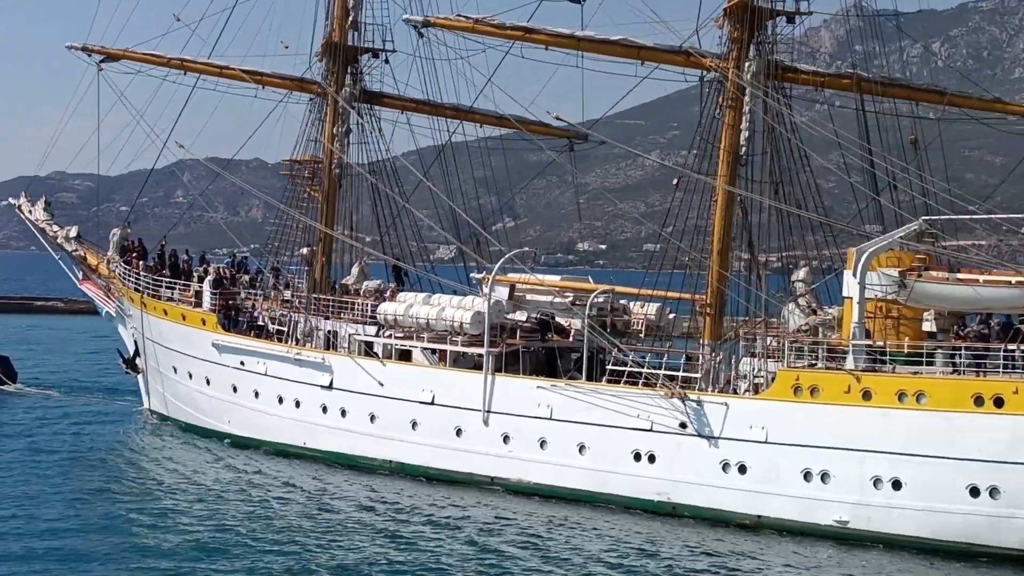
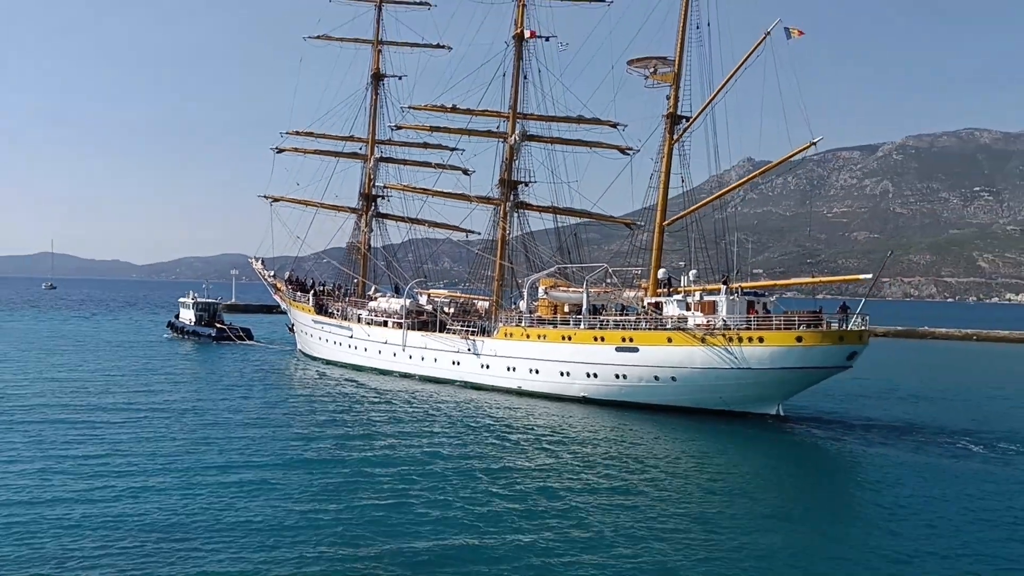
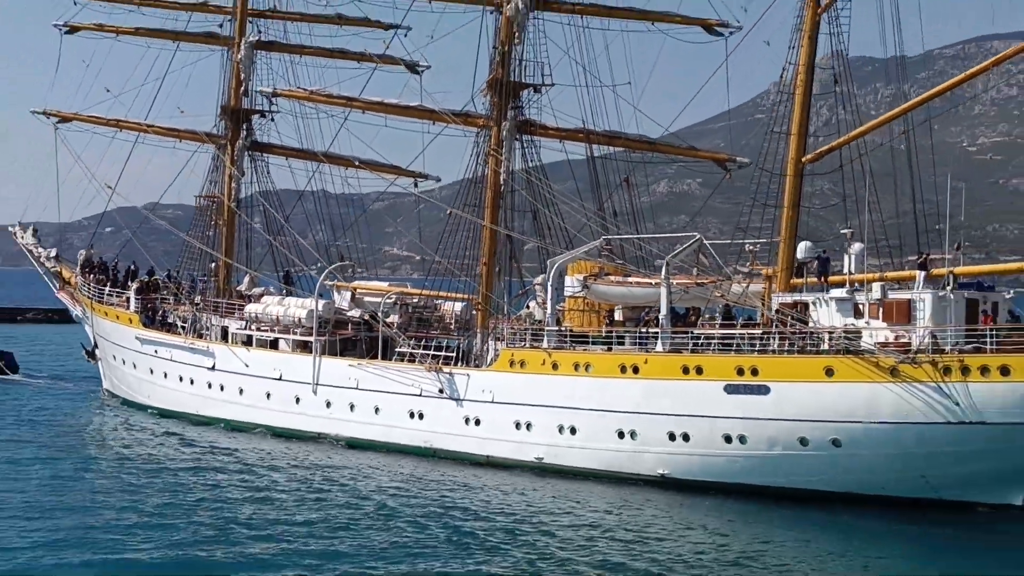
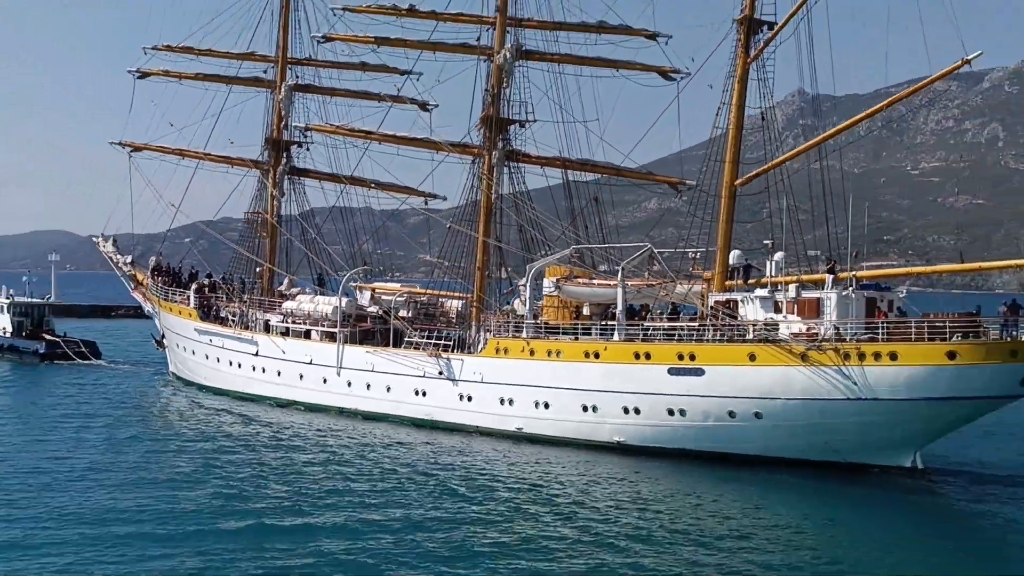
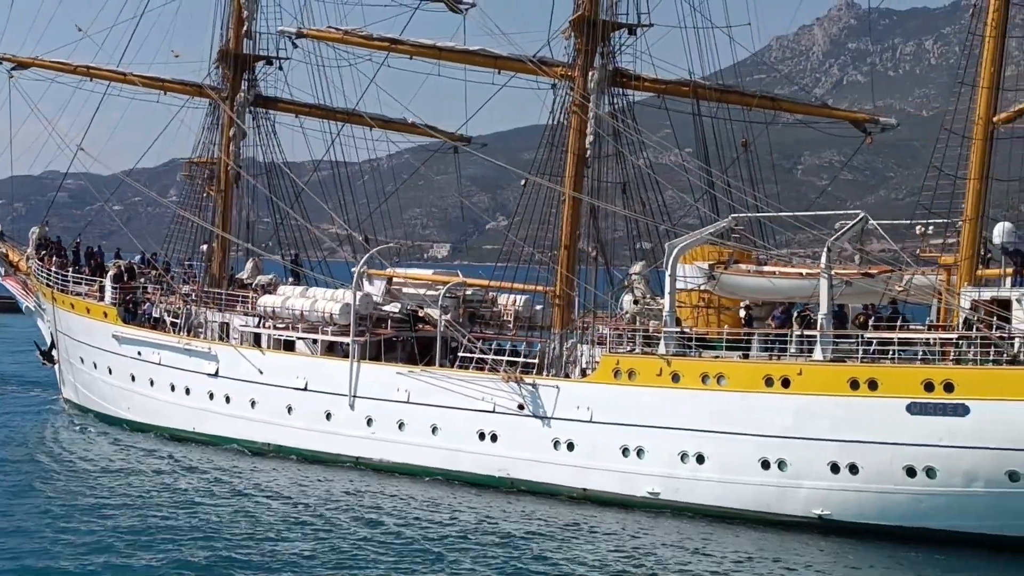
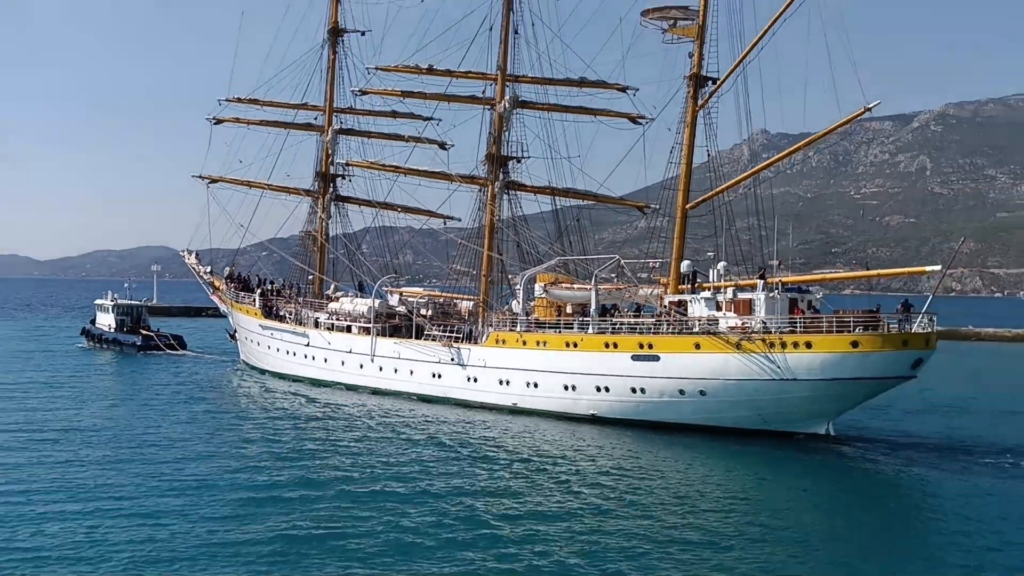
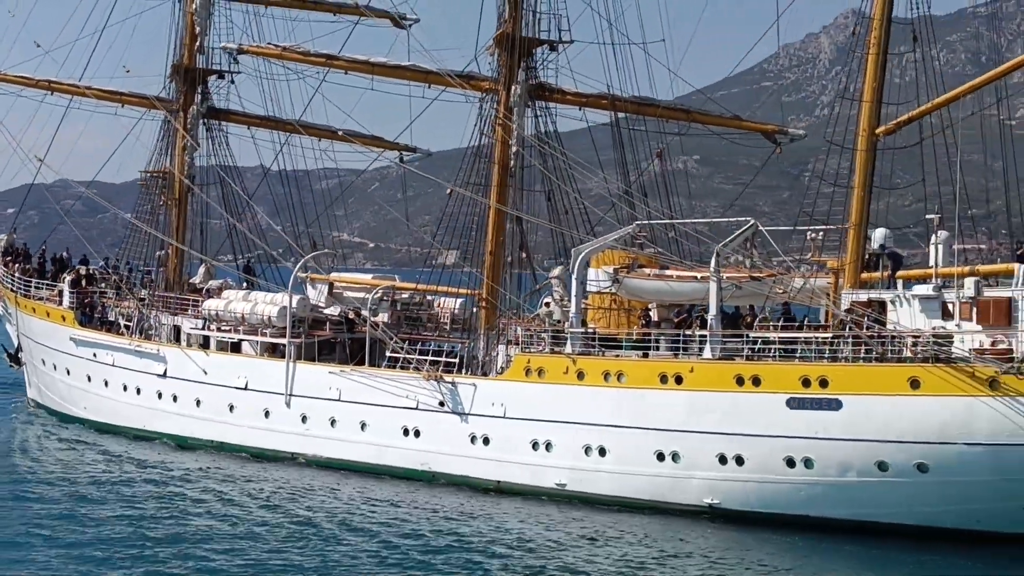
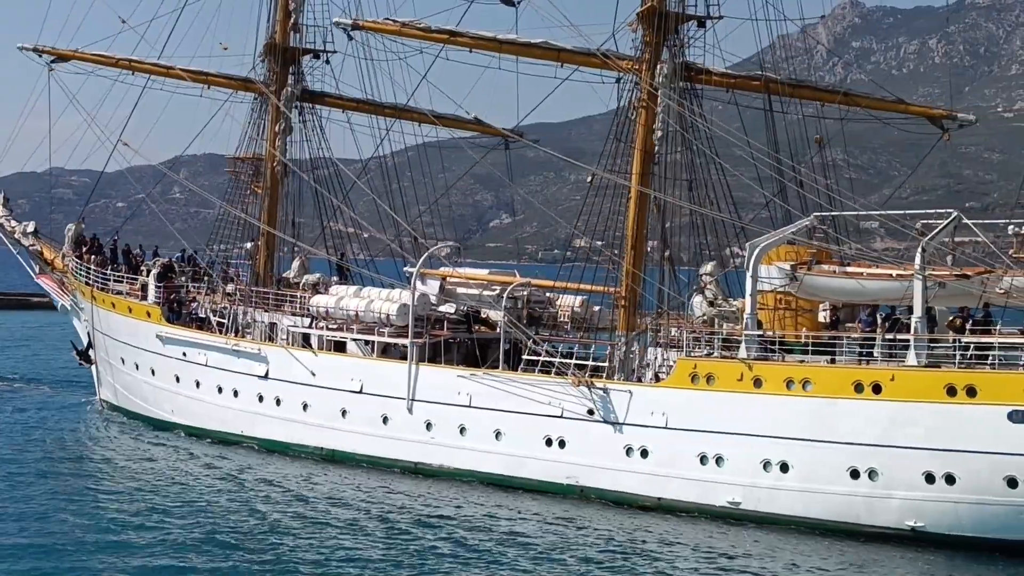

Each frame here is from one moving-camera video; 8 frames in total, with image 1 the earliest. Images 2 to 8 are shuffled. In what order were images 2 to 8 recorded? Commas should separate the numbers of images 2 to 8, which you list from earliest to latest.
8, 5, 7, 3, 4, 6, 2
